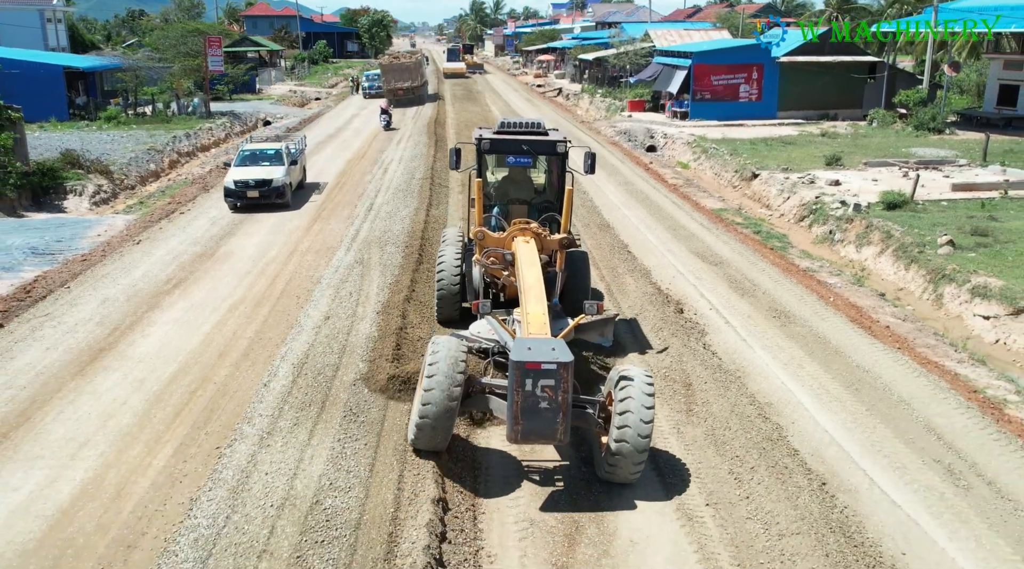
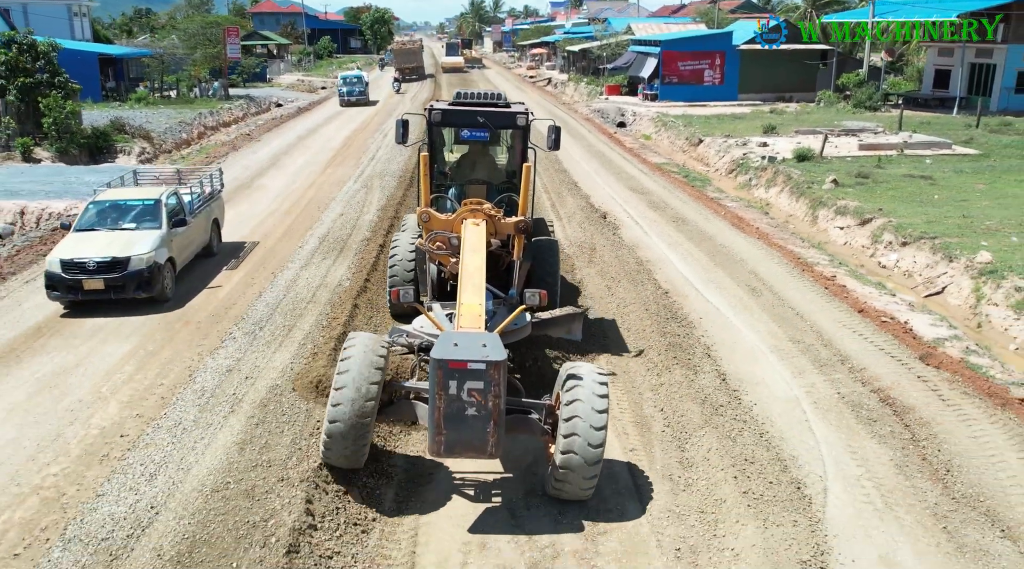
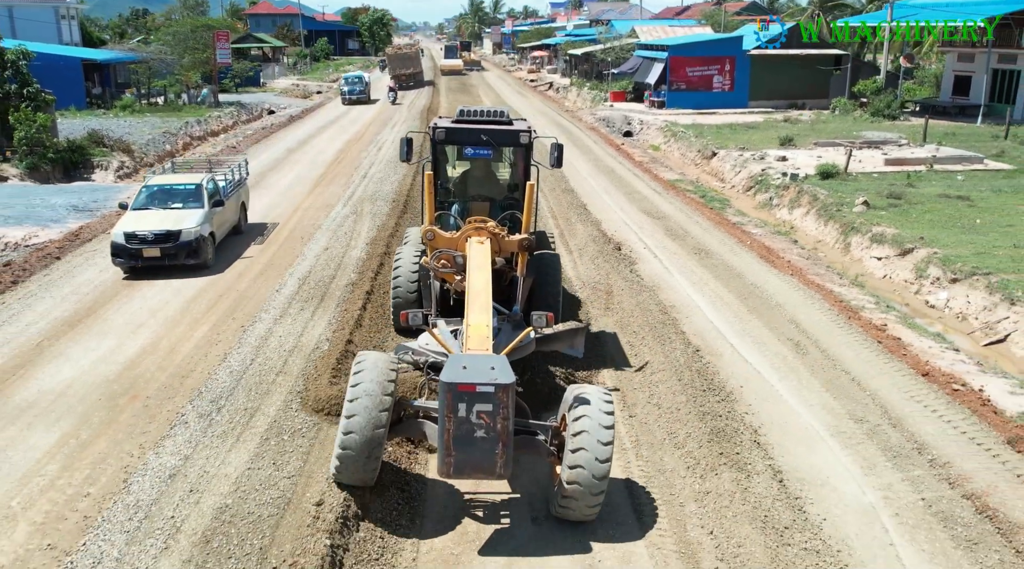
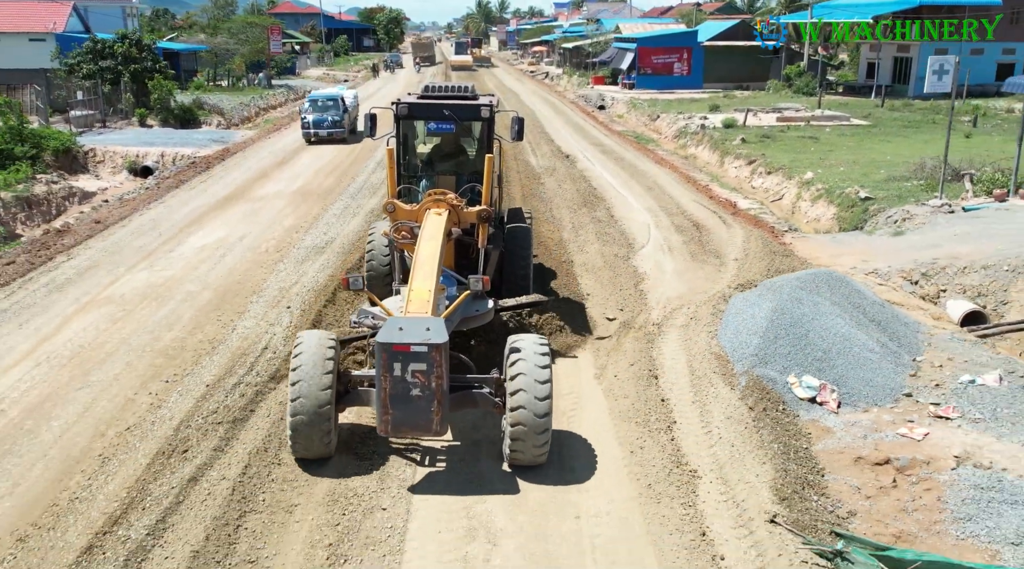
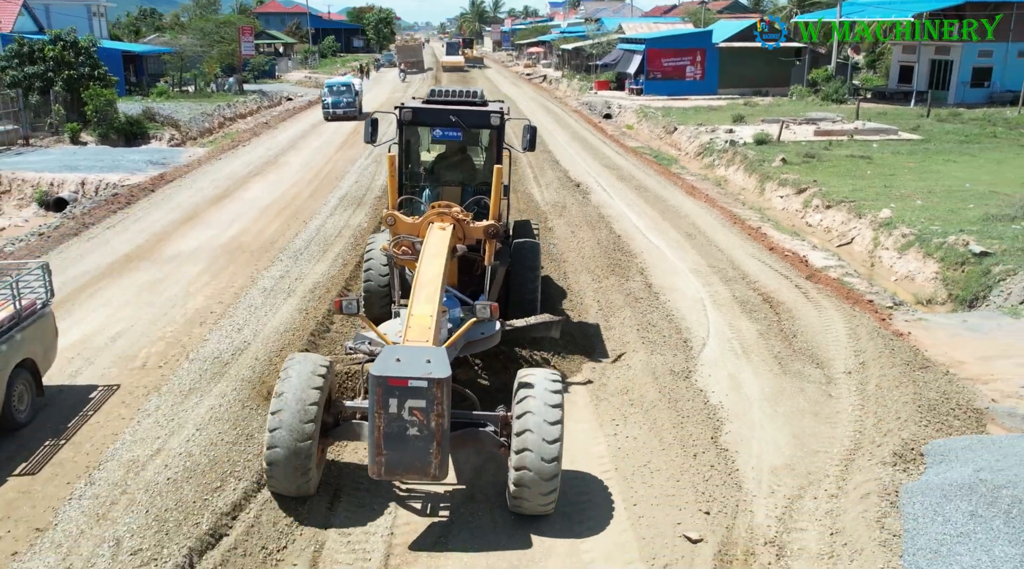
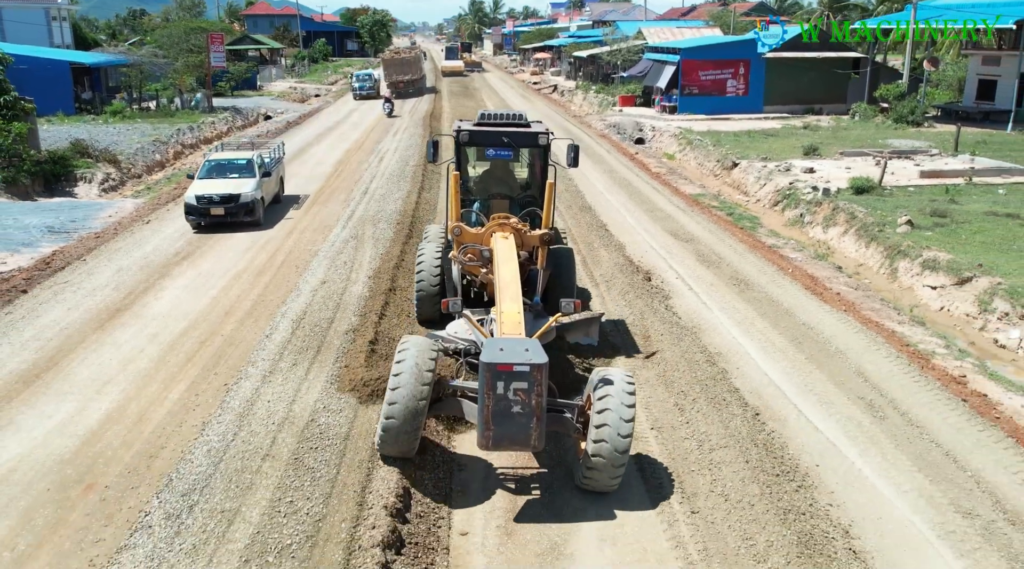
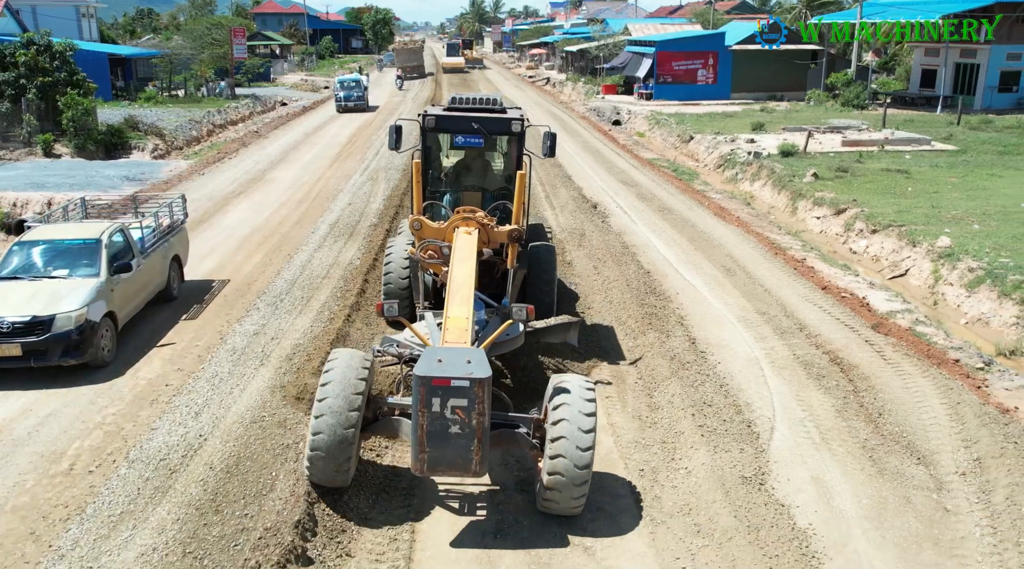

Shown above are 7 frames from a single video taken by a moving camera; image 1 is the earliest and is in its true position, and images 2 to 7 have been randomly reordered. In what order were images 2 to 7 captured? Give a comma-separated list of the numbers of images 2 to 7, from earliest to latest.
6, 3, 2, 7, 5, 4
